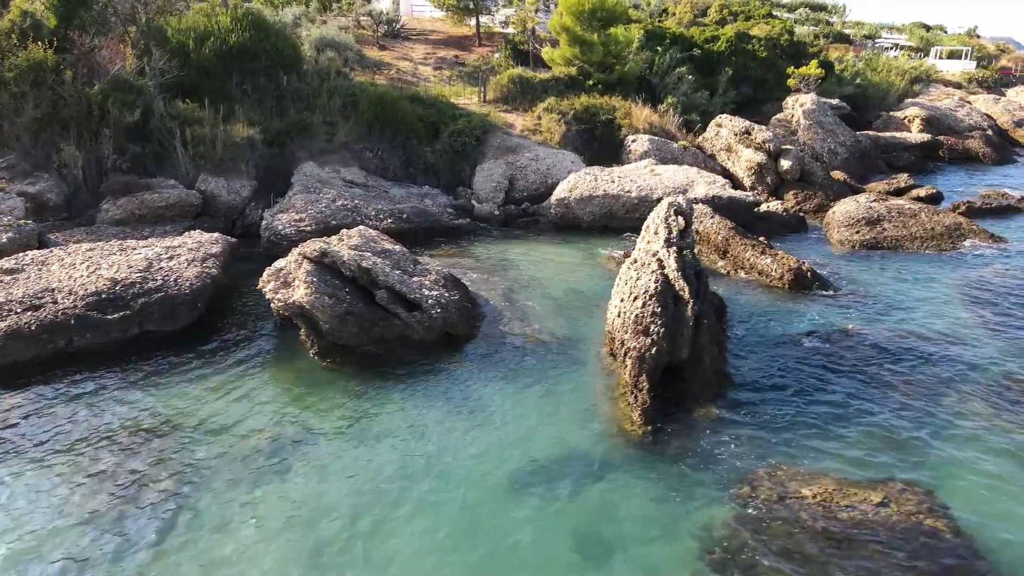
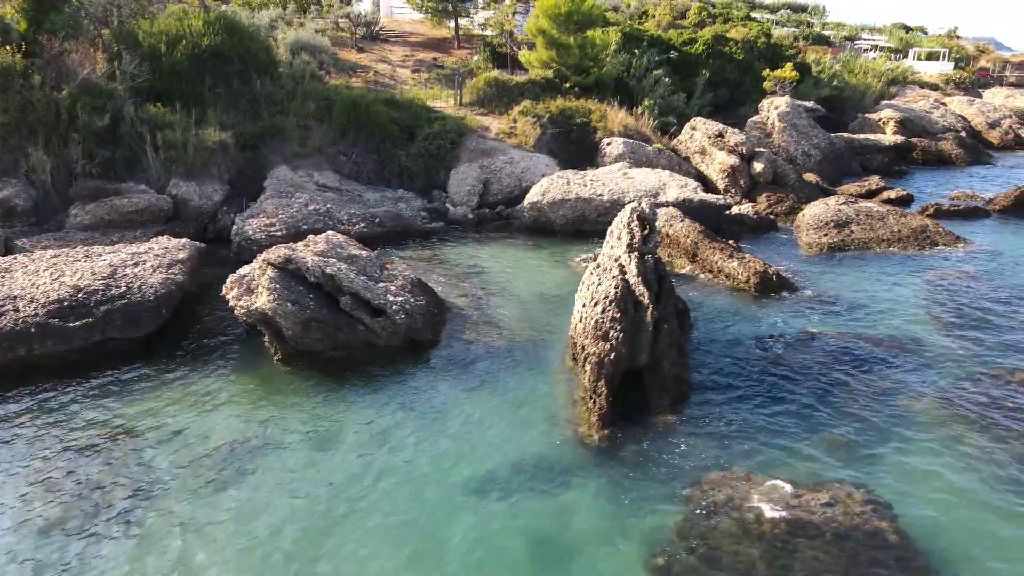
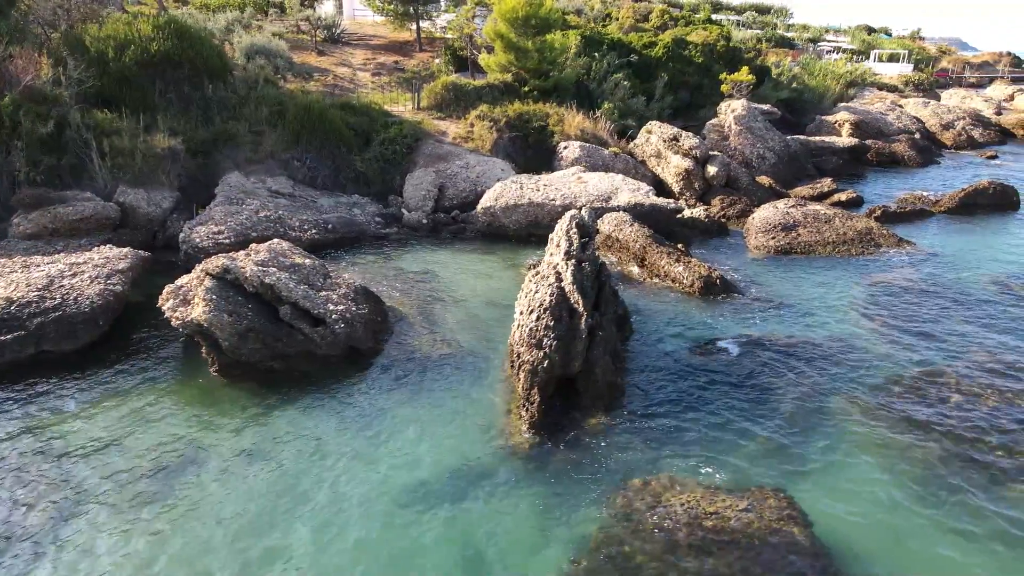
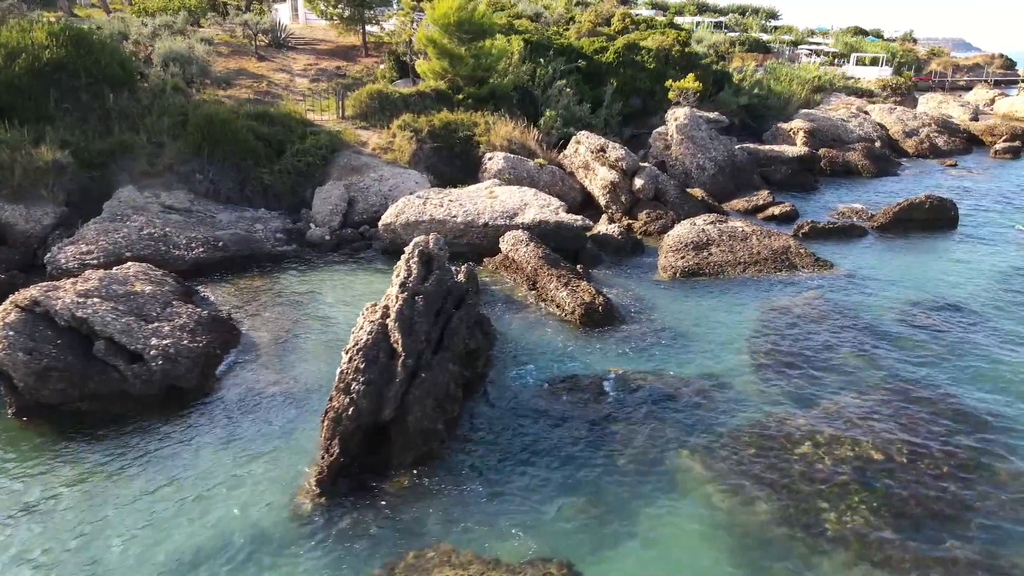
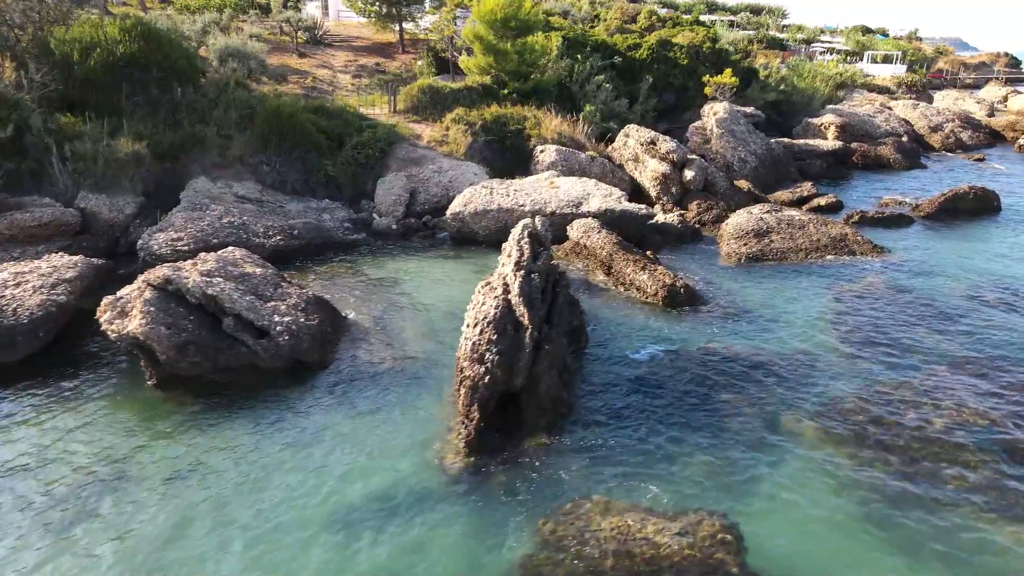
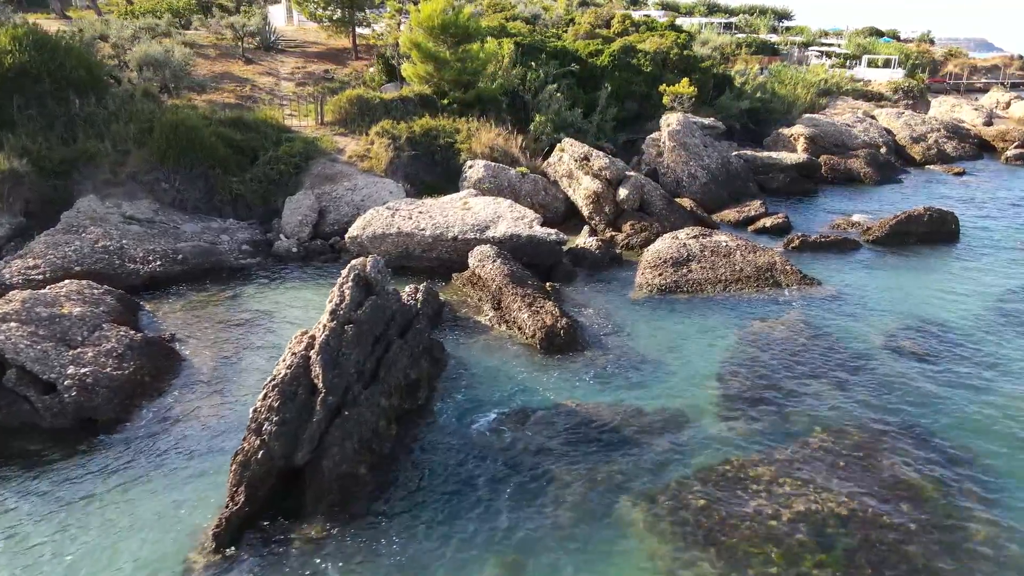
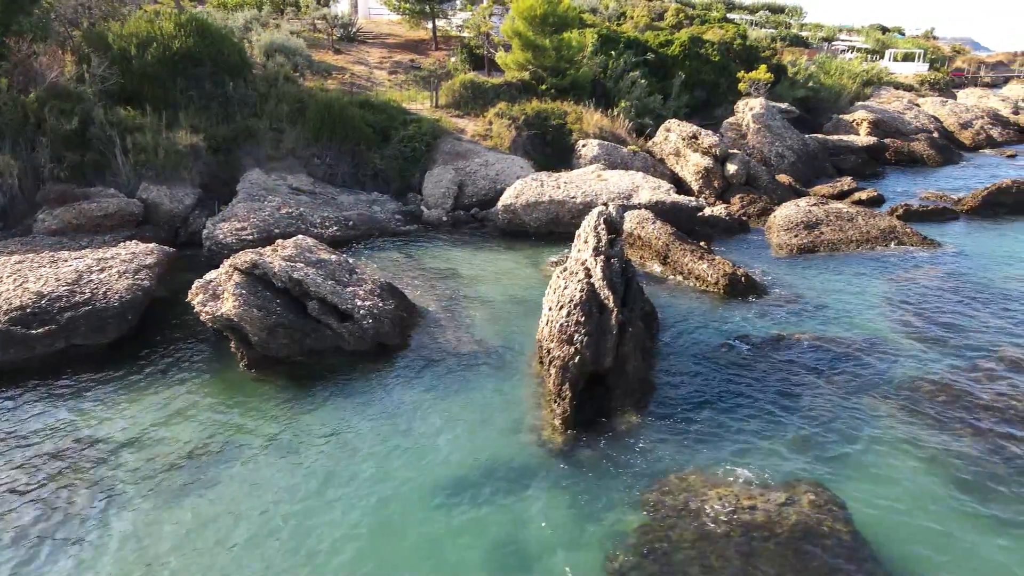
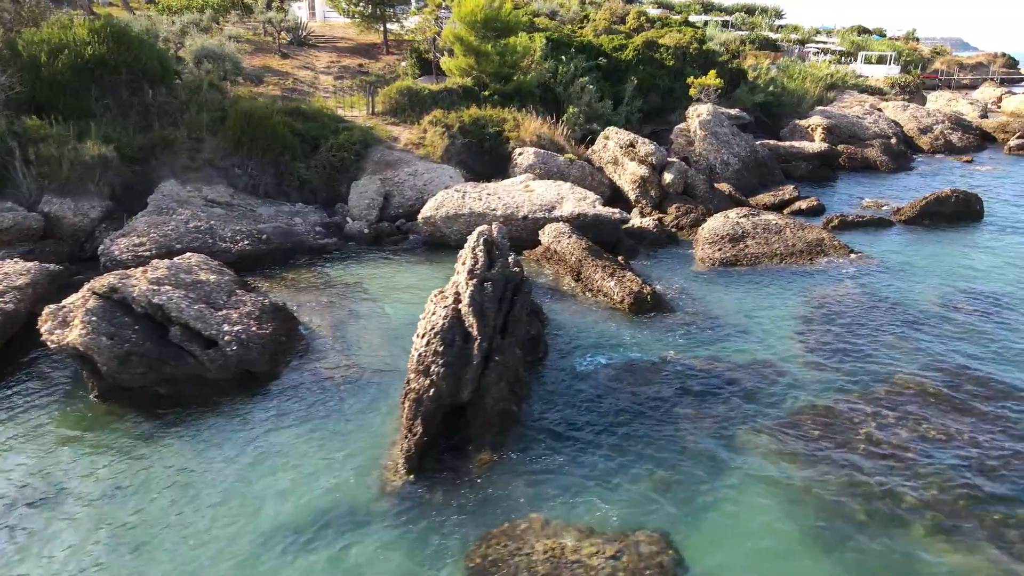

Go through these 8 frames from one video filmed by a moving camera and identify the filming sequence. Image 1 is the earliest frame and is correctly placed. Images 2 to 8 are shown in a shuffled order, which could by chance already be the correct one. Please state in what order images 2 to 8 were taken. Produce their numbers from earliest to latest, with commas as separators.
2, 7, 3, 5, 8, 4, 6
